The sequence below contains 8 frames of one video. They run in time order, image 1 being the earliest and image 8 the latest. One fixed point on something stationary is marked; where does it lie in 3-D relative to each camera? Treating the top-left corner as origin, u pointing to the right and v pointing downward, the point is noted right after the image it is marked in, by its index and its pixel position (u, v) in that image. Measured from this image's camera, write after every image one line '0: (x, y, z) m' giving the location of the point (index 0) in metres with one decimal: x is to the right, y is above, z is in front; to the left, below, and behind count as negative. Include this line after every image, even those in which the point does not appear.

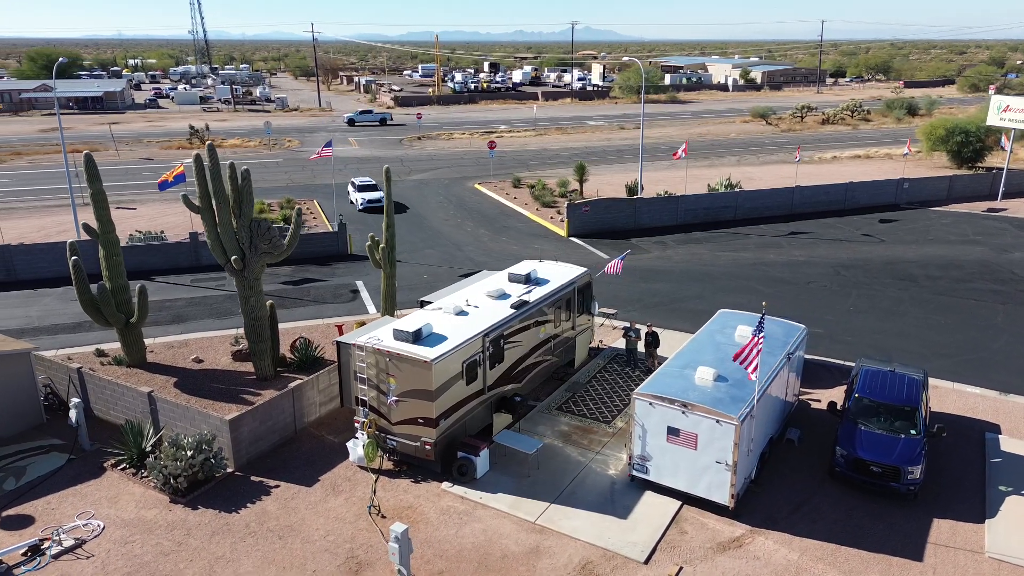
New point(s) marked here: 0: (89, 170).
0: (-9.0, +2.5, +15.6) m
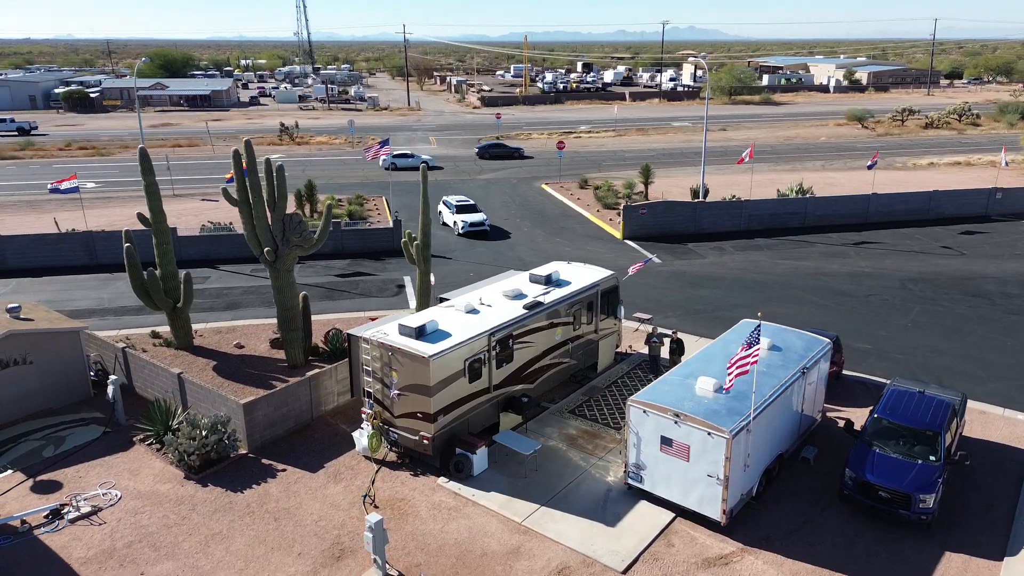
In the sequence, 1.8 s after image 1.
0: (-8.4, +2.9, +16.7) m
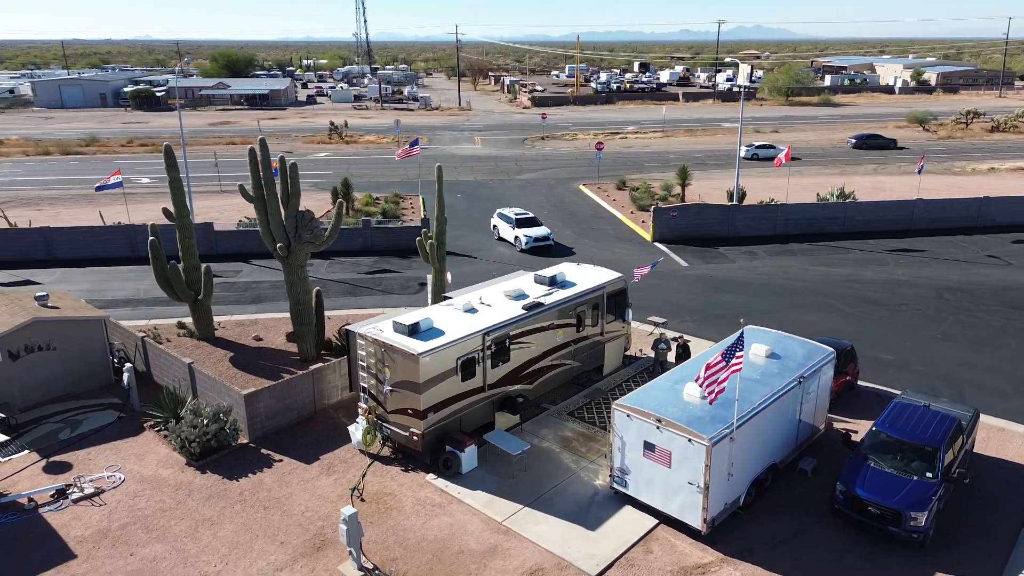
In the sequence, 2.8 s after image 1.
0: (-8.1, +3.0, +17.3) m
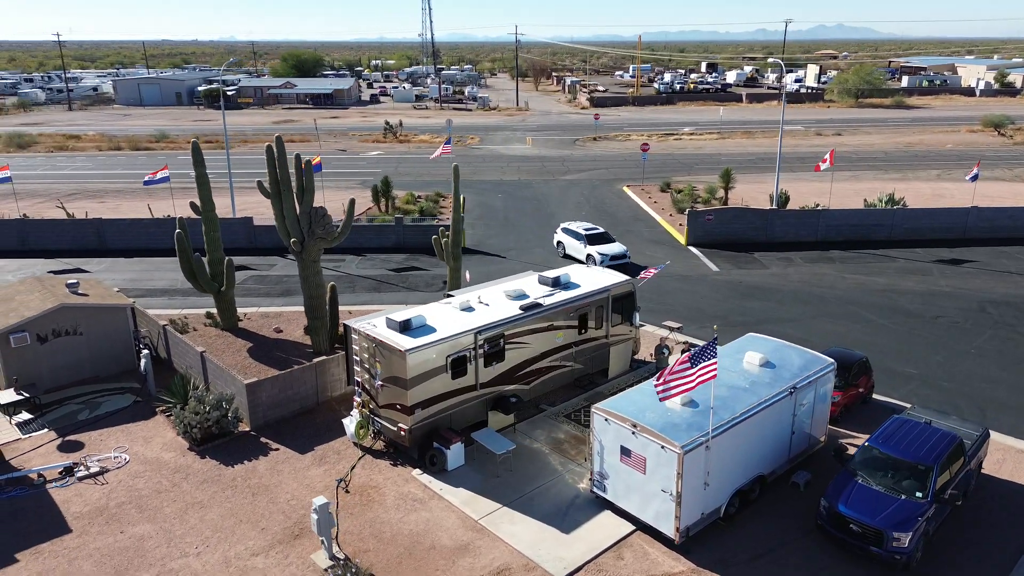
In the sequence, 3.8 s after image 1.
0: (-7.8, +3.3, +18.0) m
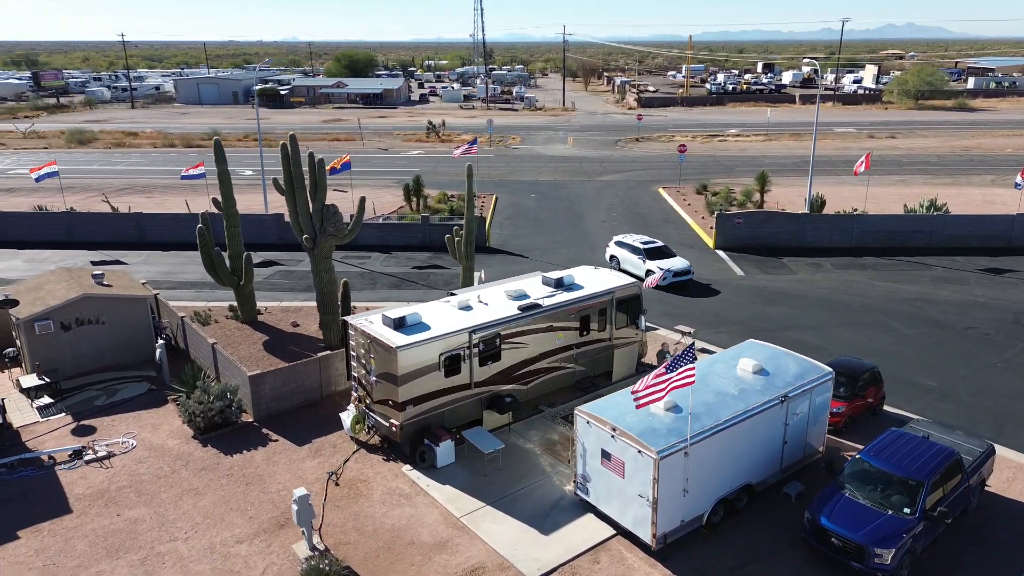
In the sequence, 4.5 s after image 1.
0: (-7.4, +3.4, +18.6) m
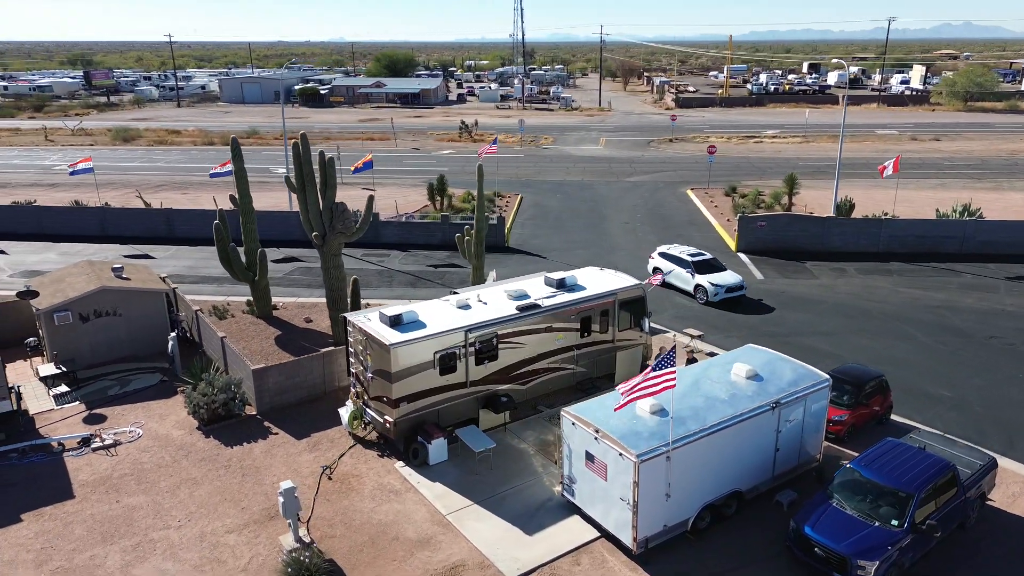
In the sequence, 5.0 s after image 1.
0: (-7.2, +3.5, +19.0) m
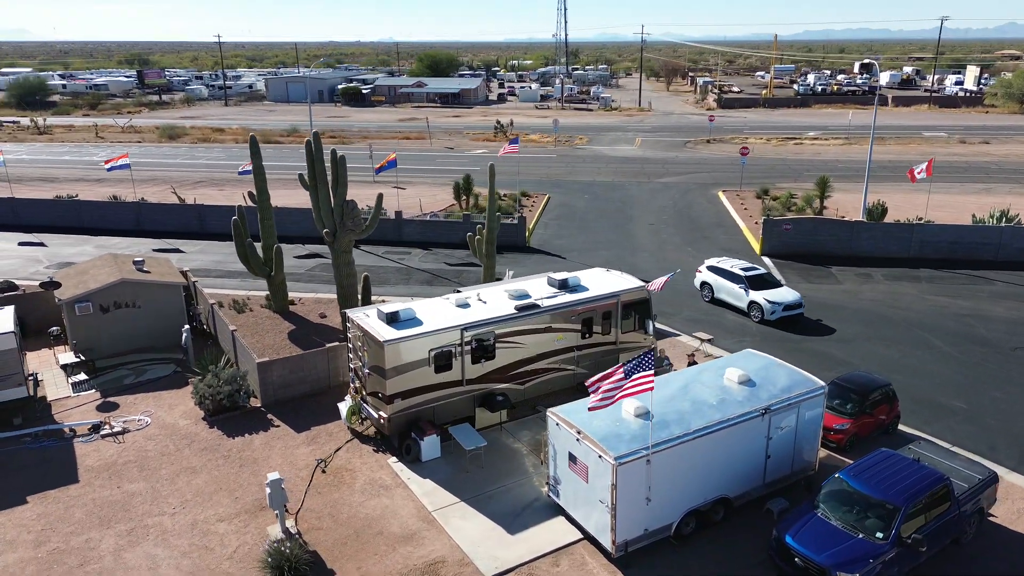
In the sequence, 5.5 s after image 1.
0: (-6.8, +3.7, +19.4) m
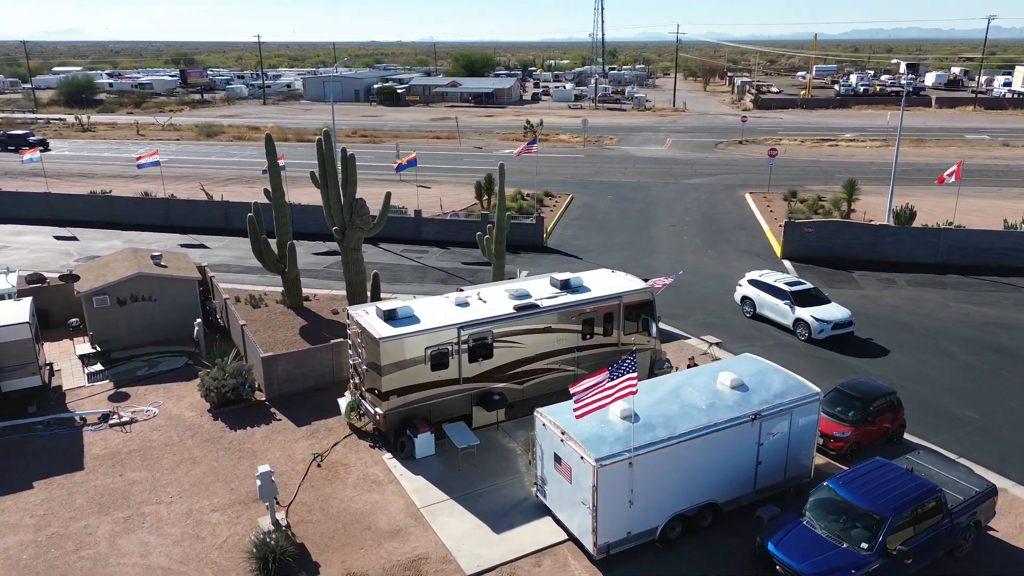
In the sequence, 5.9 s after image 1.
0: (-6.5, +3.8, +19.7) m
